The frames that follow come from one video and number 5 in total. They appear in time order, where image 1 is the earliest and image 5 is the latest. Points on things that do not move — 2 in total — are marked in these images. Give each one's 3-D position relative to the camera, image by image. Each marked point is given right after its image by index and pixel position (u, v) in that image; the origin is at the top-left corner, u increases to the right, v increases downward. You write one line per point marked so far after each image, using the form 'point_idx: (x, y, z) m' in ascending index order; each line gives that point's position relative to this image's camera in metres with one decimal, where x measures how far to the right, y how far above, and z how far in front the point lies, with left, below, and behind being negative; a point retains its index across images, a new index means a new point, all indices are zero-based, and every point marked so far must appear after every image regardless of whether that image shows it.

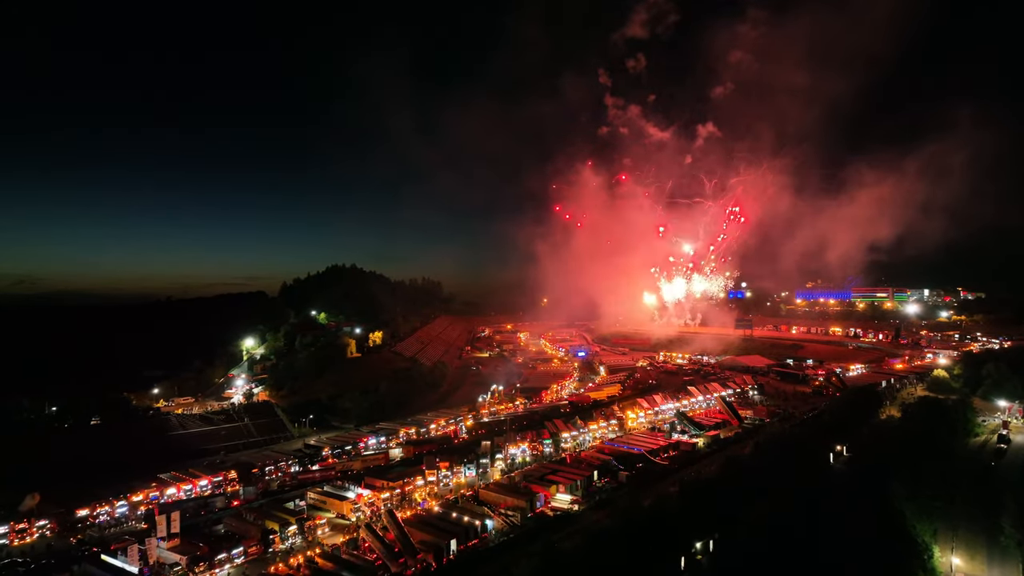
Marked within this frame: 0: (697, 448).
0: (+3.6, -3.1, +10.4) m
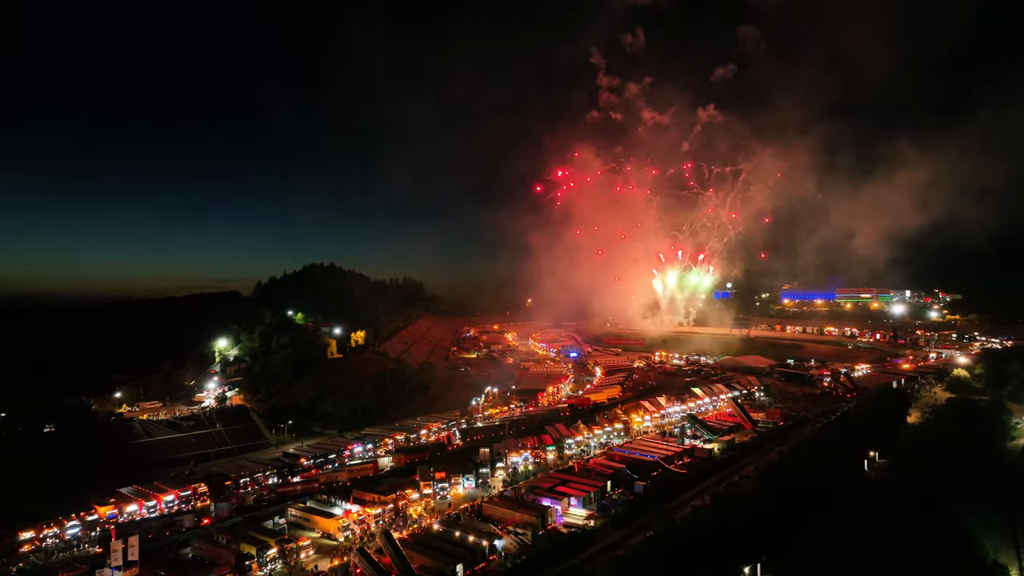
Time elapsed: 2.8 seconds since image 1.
0: (+3.7, -3.0, +9.6) m
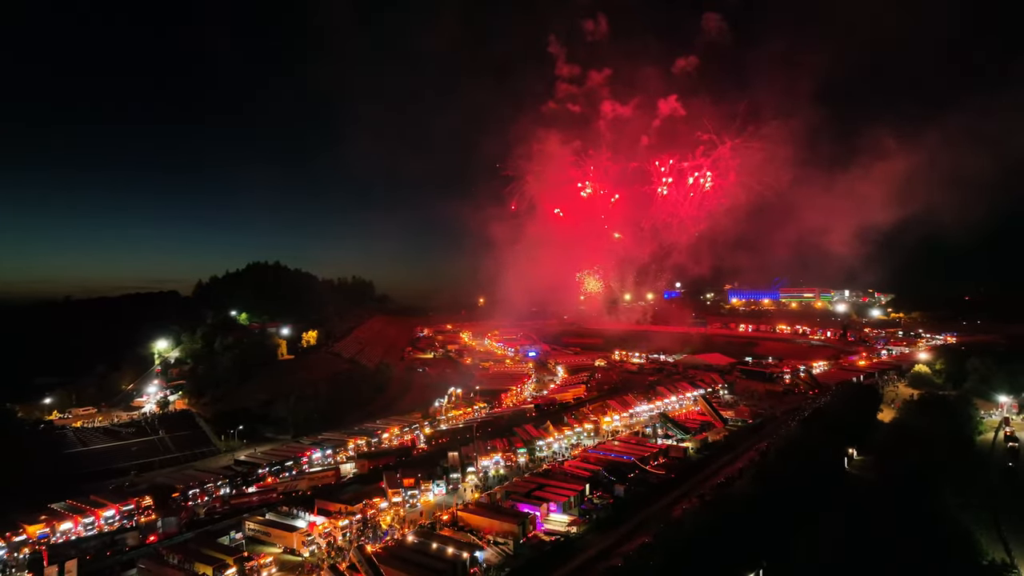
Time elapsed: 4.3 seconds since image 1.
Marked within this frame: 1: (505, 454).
0: (+3.2, -3.0, +9.6) m
1: (-0.2, -3.3, +10.5) m
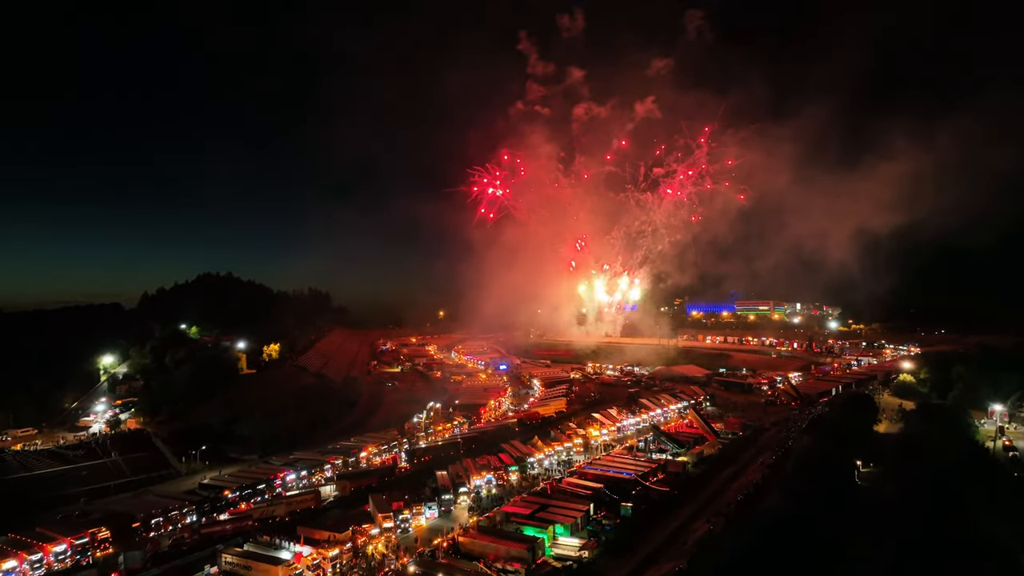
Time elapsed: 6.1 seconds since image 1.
0: (+3.1, -3.2, +9.4) m
1: (-0.3, -3.5, +10.1) m
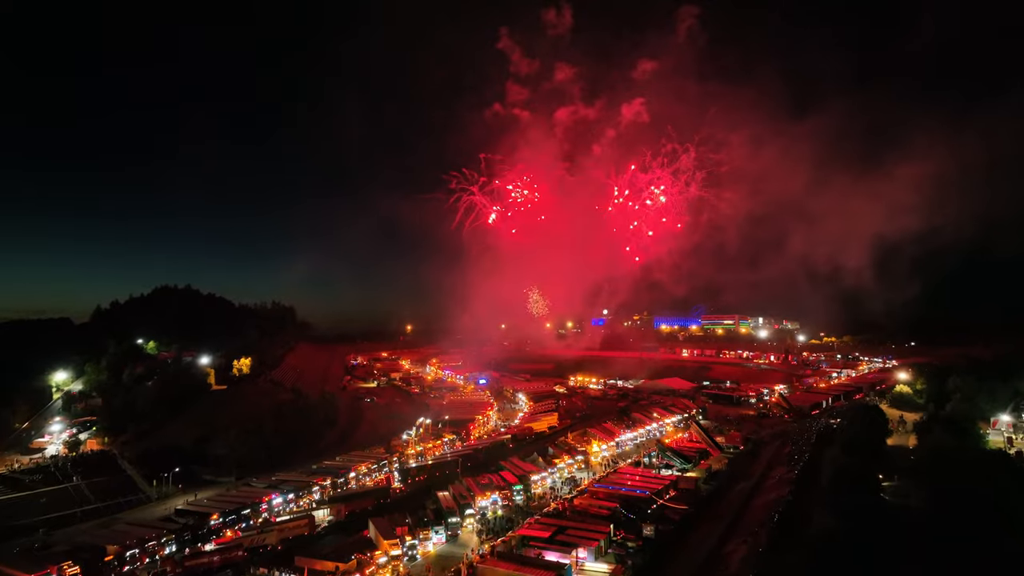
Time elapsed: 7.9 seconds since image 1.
0: (+3.2, -3.4, +9.2) m
1: (-0.2, -3.7, +9.7) m
